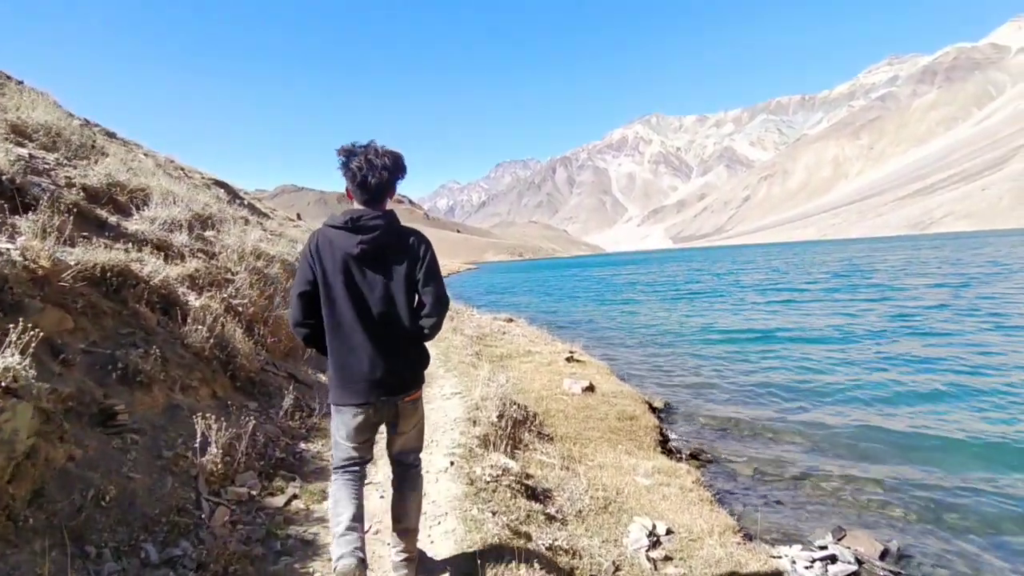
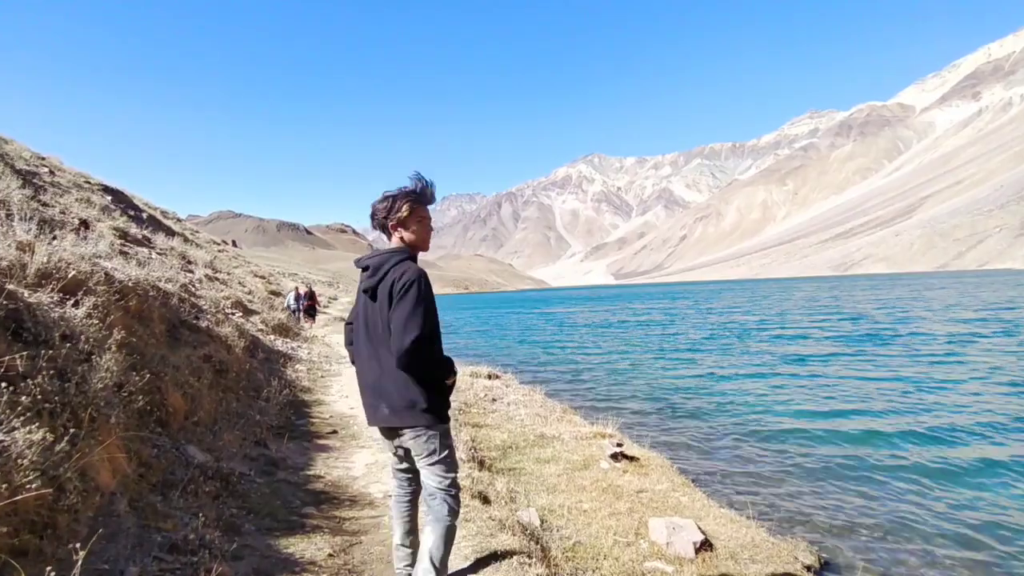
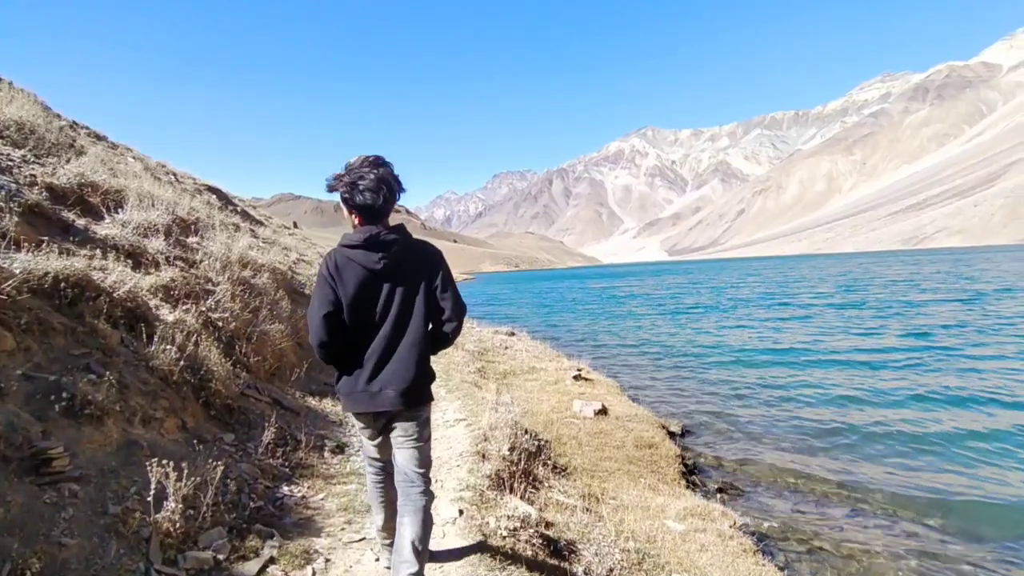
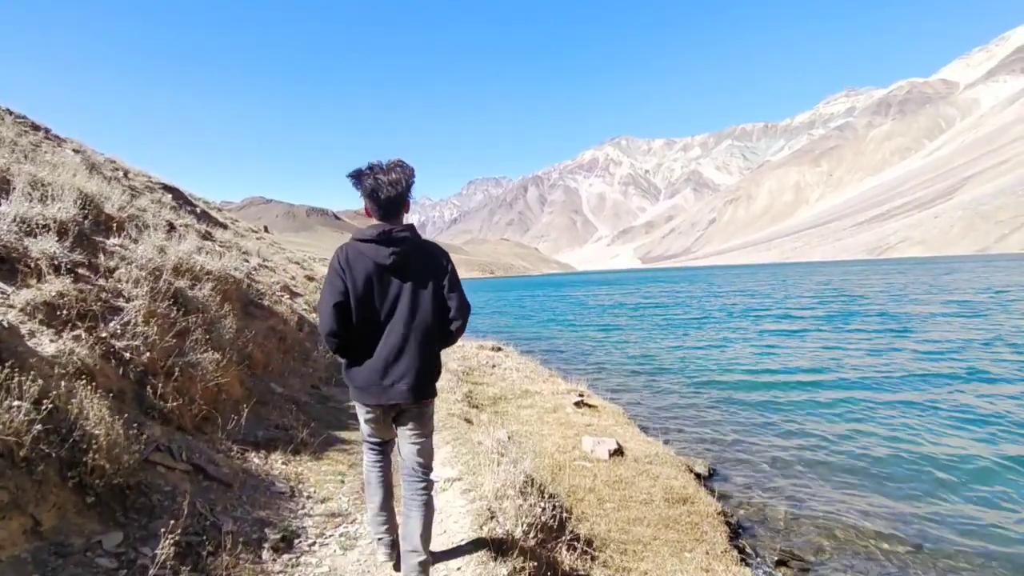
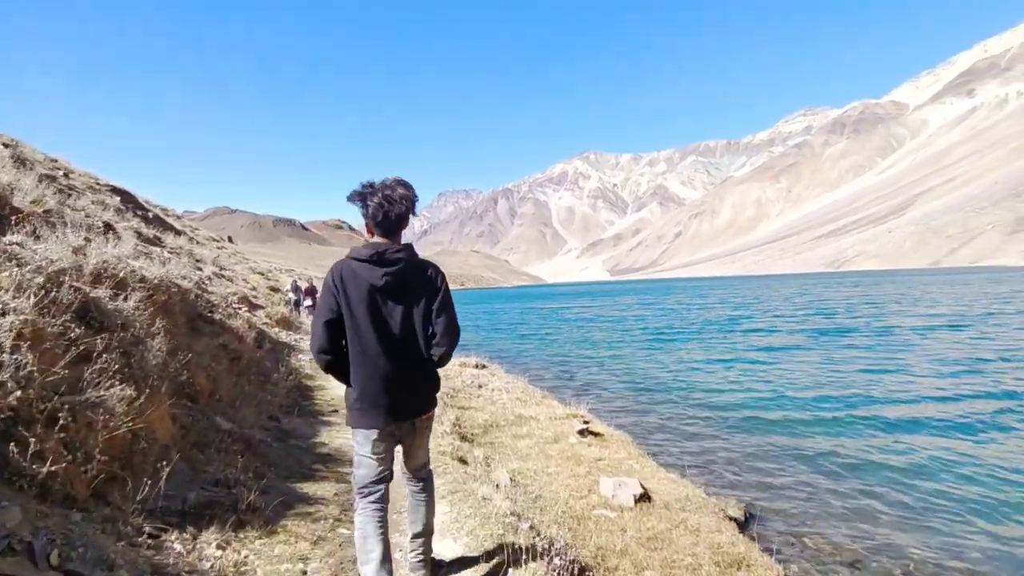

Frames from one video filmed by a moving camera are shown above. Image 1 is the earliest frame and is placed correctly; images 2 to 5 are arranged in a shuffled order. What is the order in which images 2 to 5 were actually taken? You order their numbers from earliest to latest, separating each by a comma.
3, 4, 5, 2
